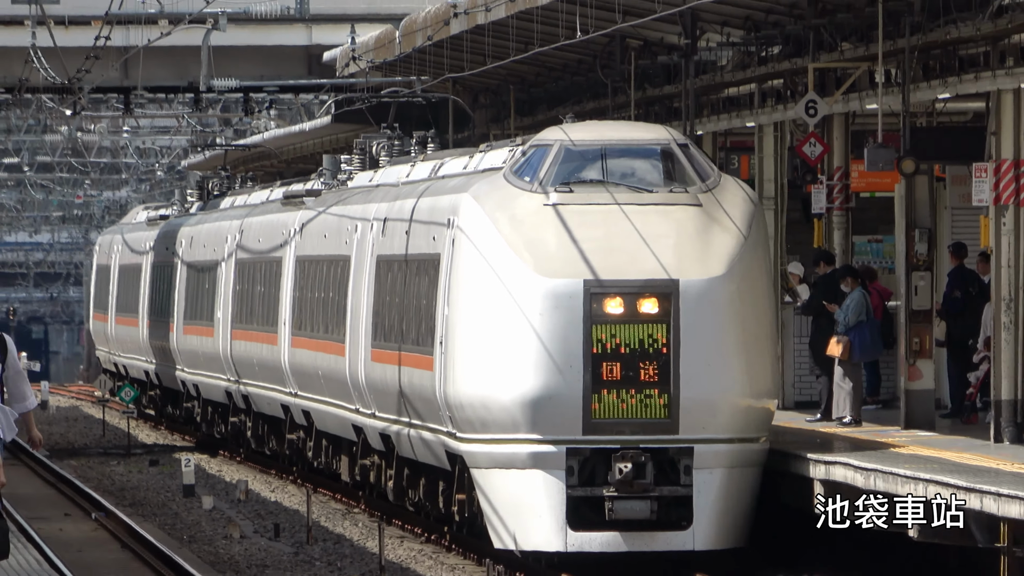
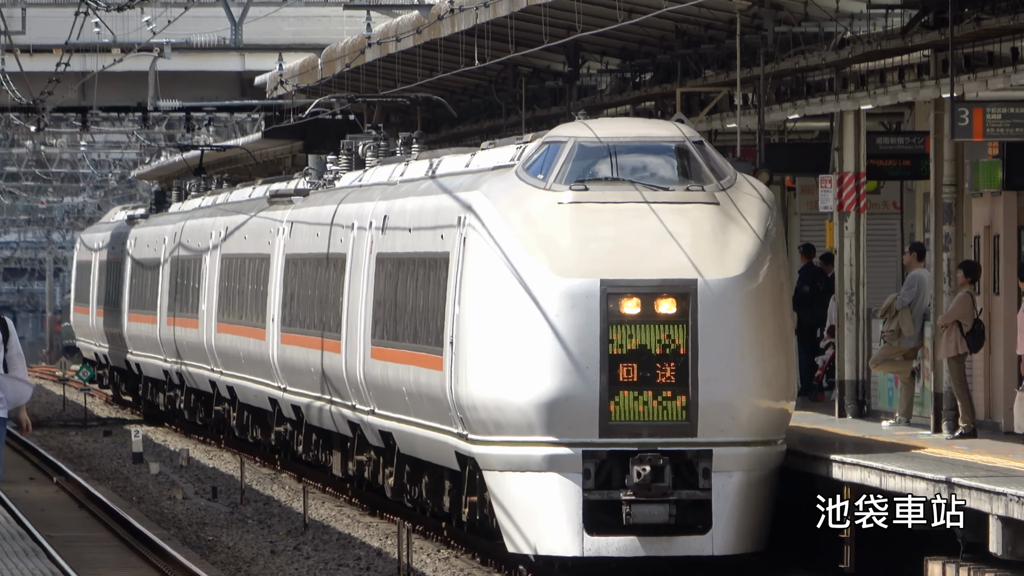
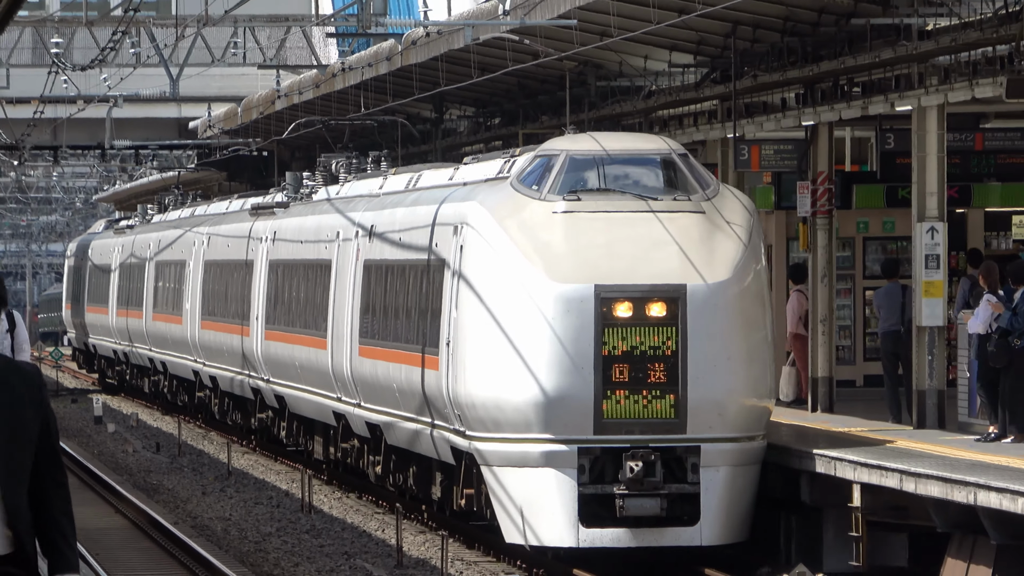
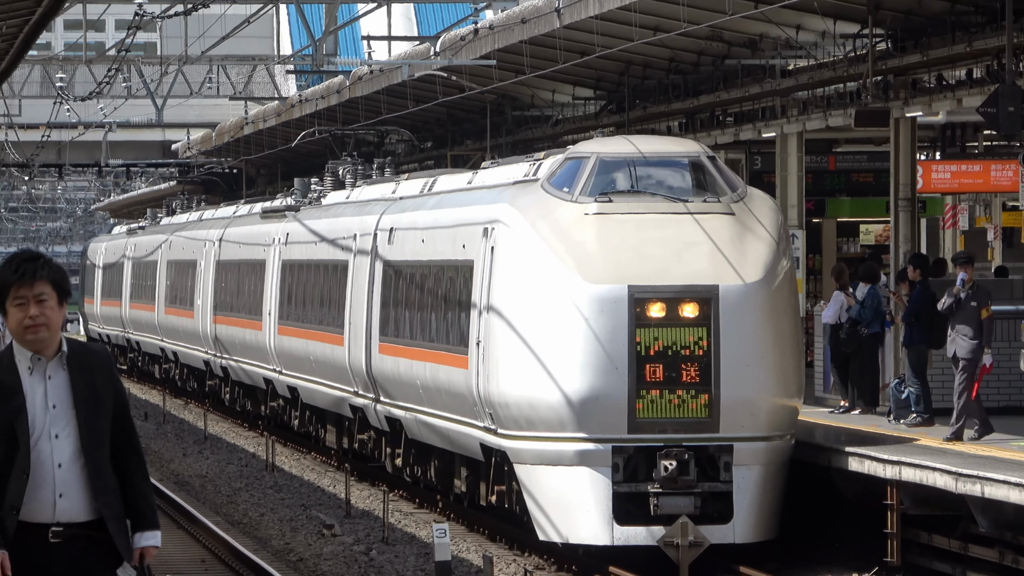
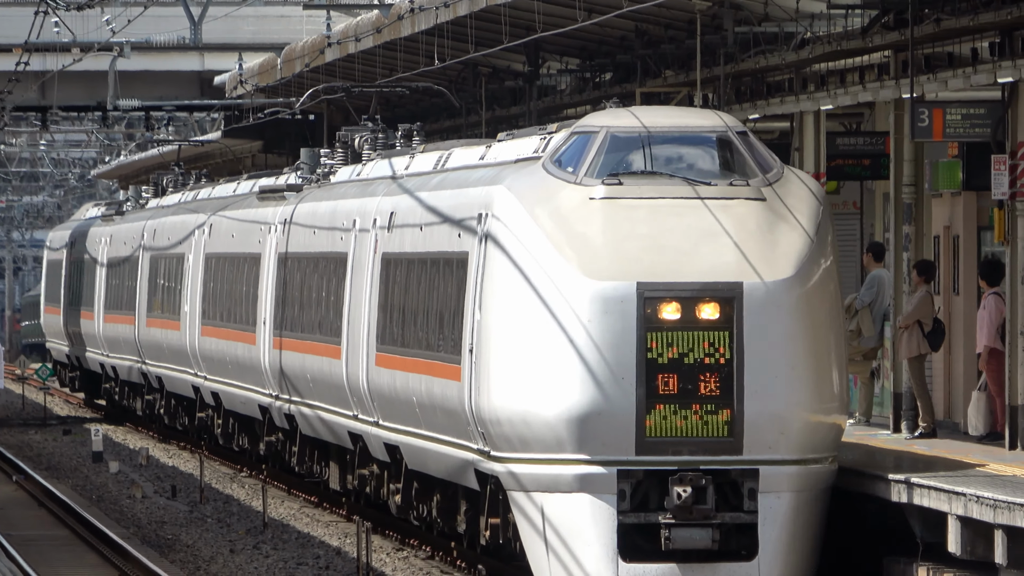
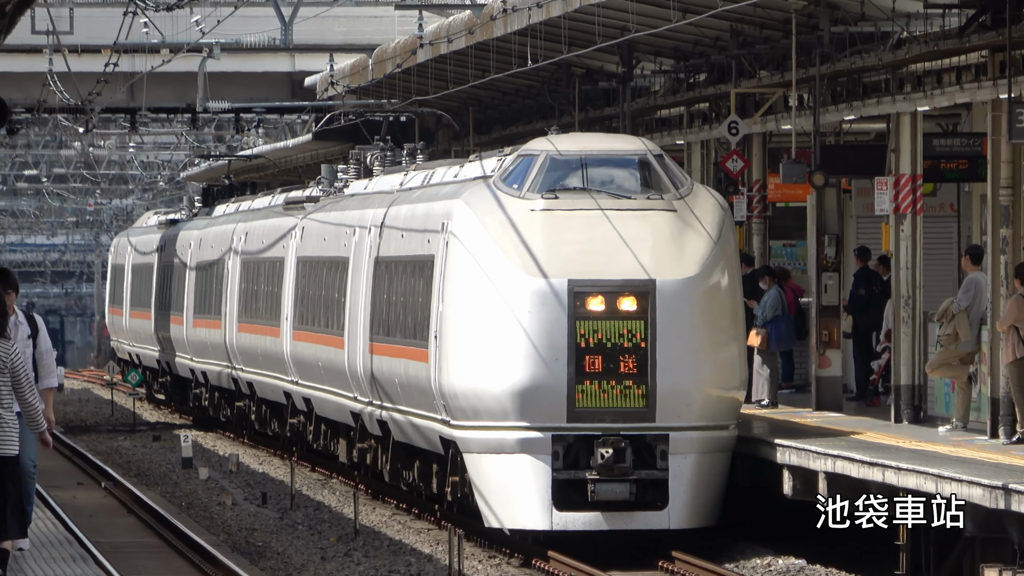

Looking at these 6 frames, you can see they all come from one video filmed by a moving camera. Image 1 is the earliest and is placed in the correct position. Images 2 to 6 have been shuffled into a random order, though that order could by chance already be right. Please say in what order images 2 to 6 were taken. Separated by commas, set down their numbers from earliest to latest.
6, 2, 5, 3, 4
